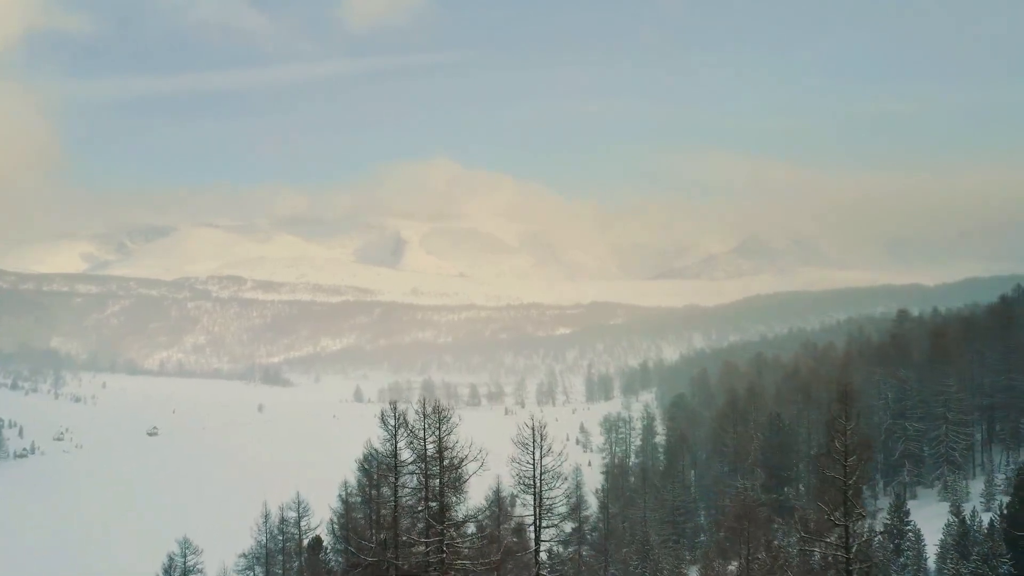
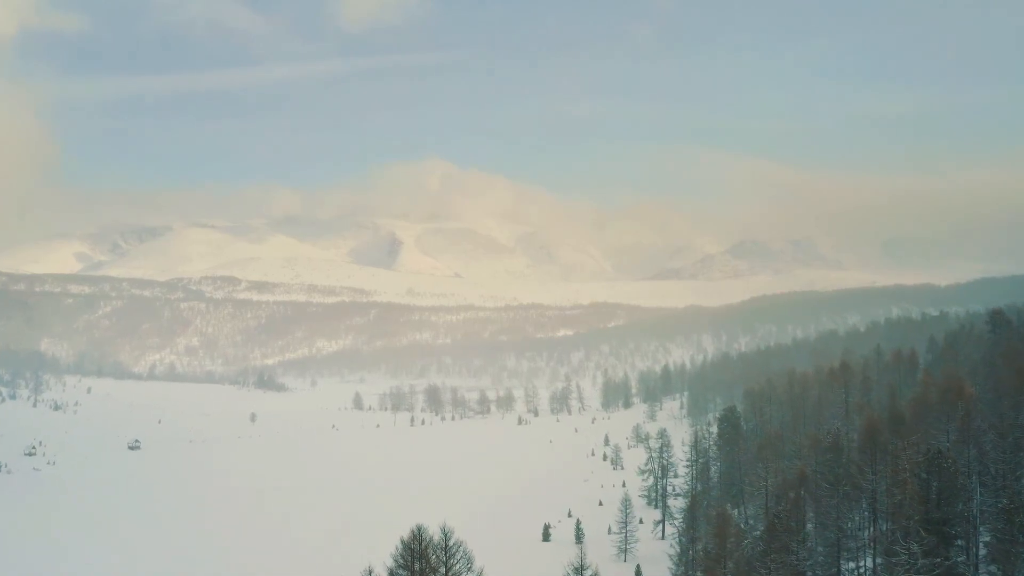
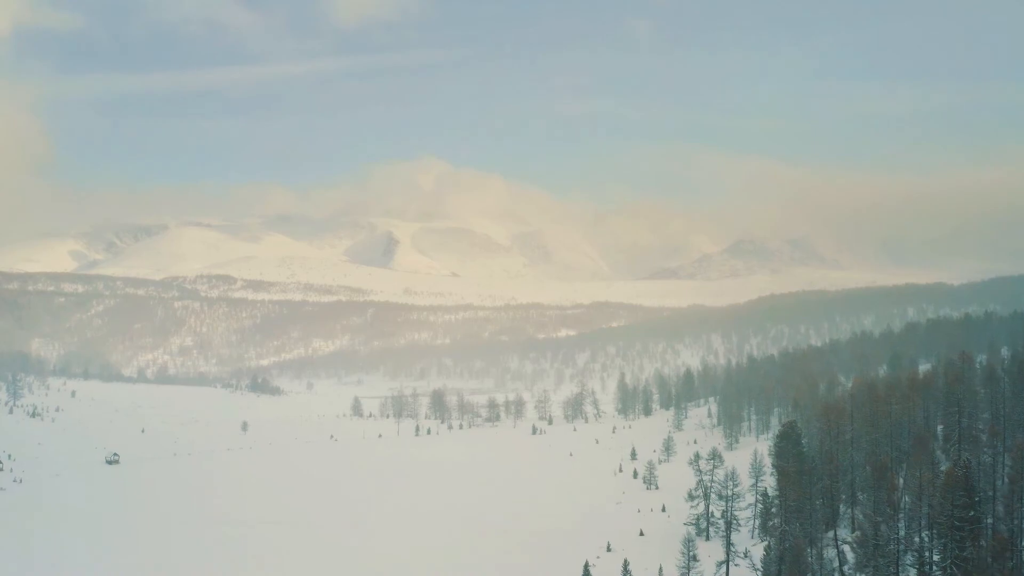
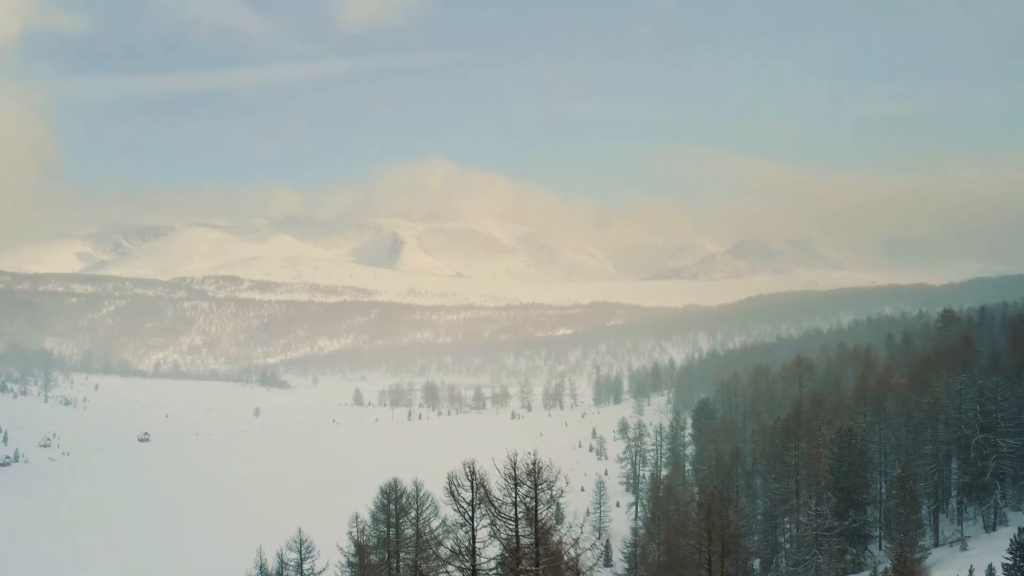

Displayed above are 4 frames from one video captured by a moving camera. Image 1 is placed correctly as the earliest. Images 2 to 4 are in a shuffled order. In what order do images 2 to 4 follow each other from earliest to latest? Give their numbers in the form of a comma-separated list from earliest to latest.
4, 2, 3
